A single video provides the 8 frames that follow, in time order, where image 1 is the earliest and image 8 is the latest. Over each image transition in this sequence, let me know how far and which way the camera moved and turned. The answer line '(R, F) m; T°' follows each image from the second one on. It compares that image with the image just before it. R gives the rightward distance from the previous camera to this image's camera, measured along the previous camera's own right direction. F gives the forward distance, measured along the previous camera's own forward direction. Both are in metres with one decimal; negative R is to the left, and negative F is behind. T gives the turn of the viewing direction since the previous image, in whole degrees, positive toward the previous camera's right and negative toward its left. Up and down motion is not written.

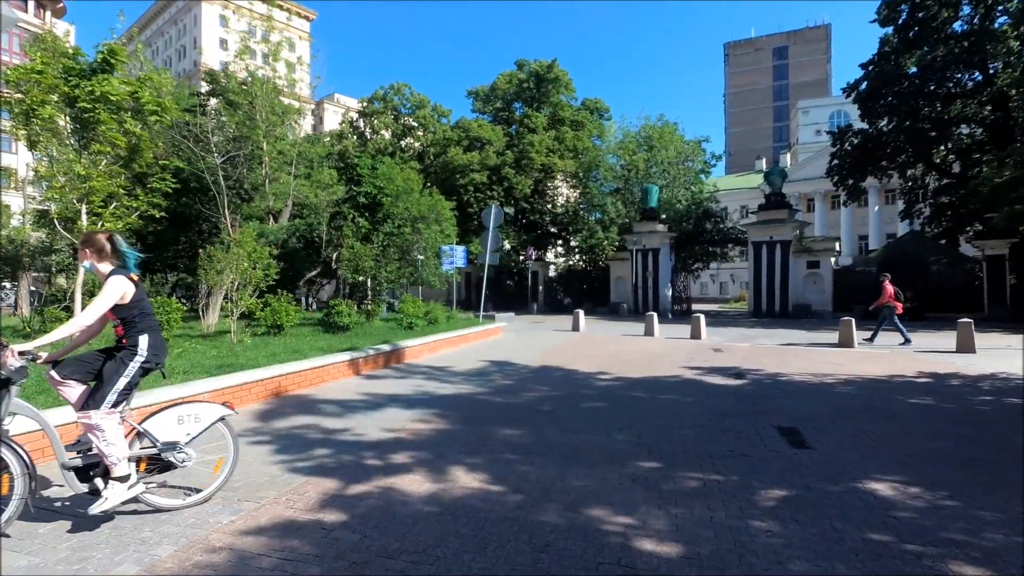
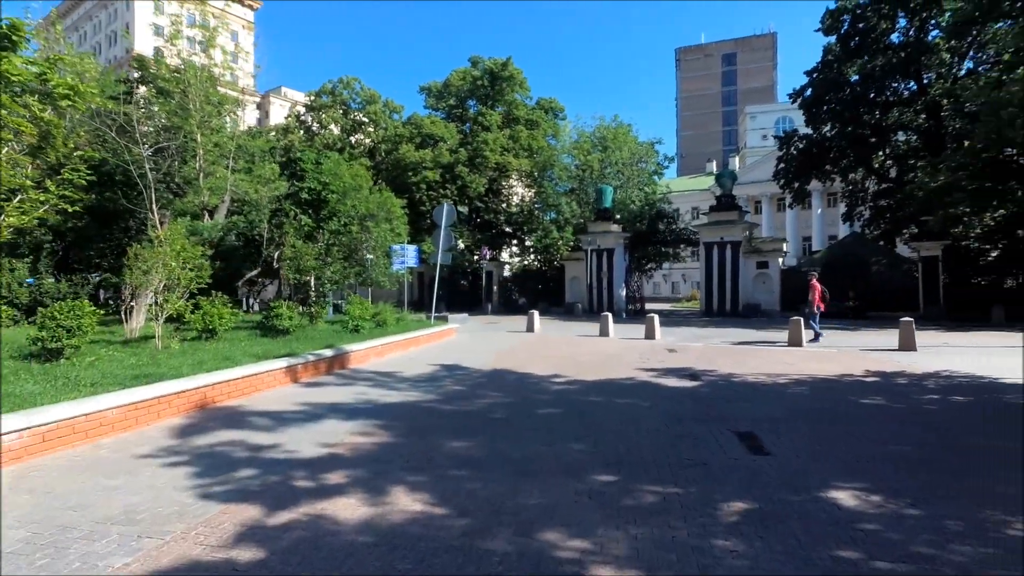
(+0.1, +0.4) m; +5°
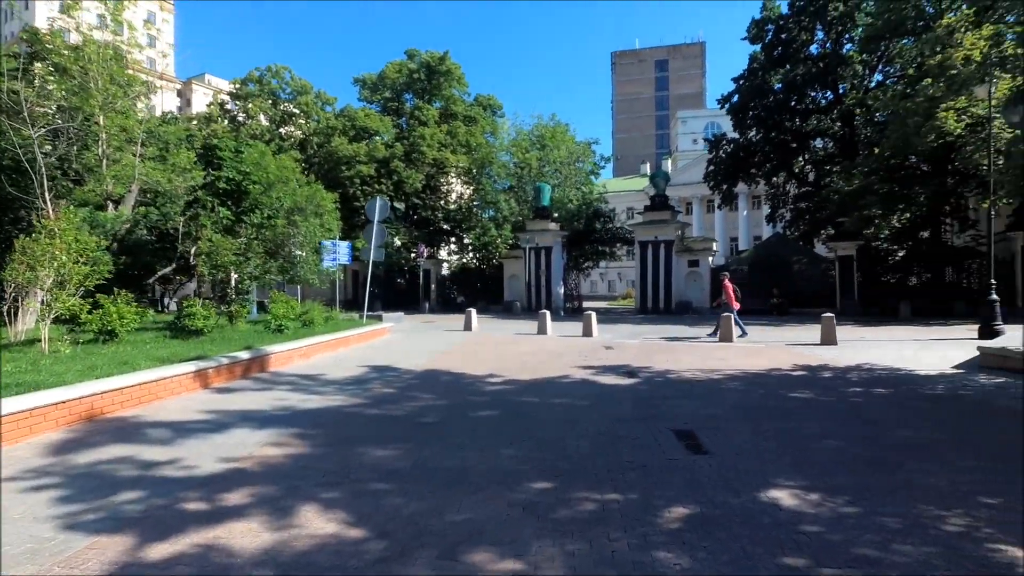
(+0.1, +0.4) m; +6°
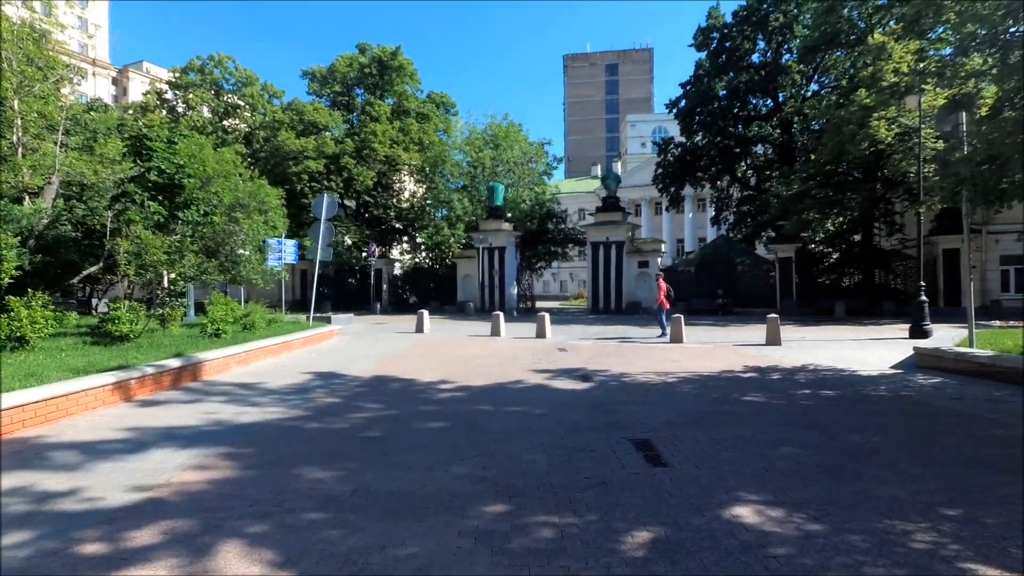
(0.0, +0.3) m; +5°
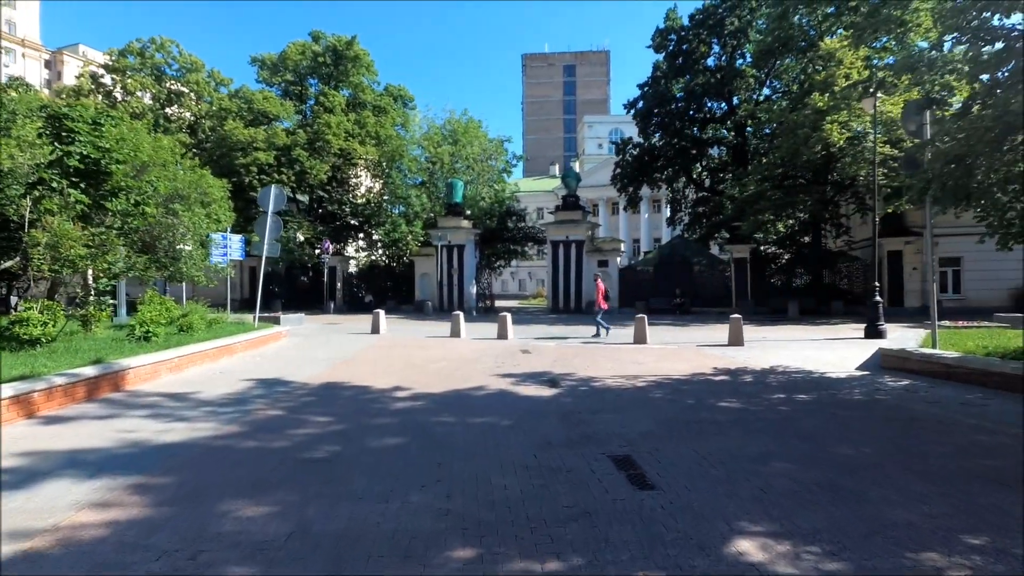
(-0.1, +0.6) m; +4°
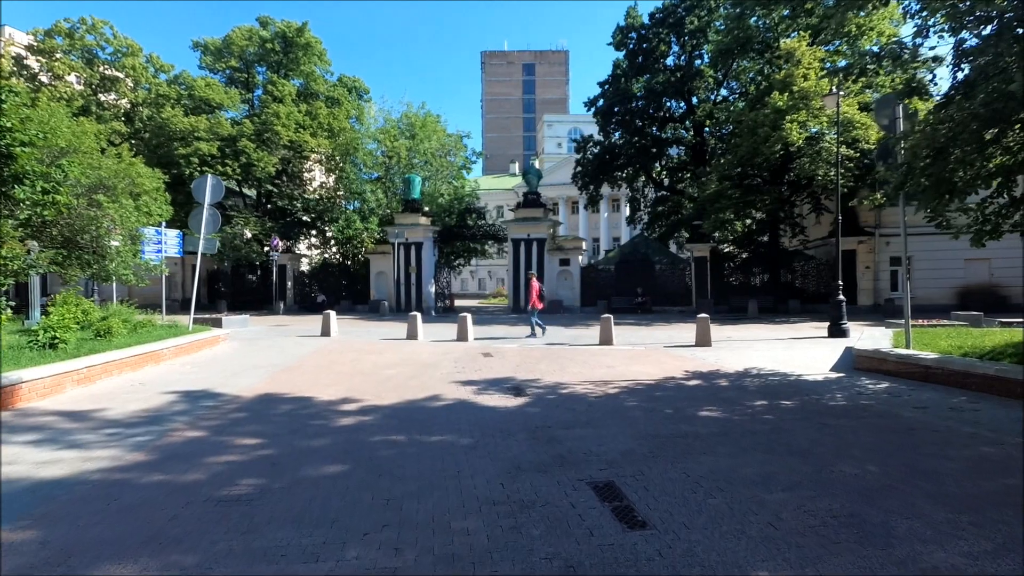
(0.0, +0.8) m; +4°
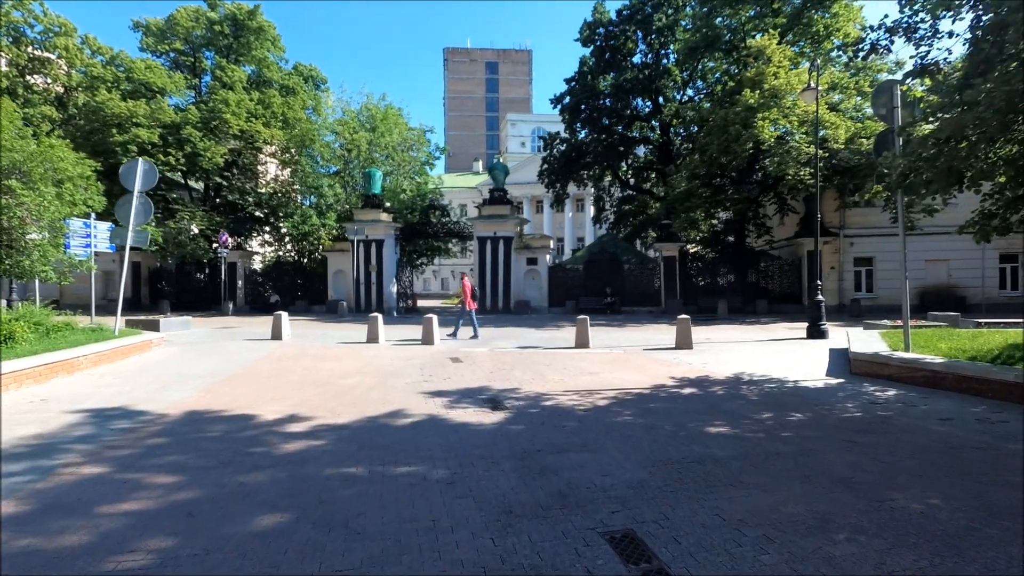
(-0.2, +1.0) m; +4°
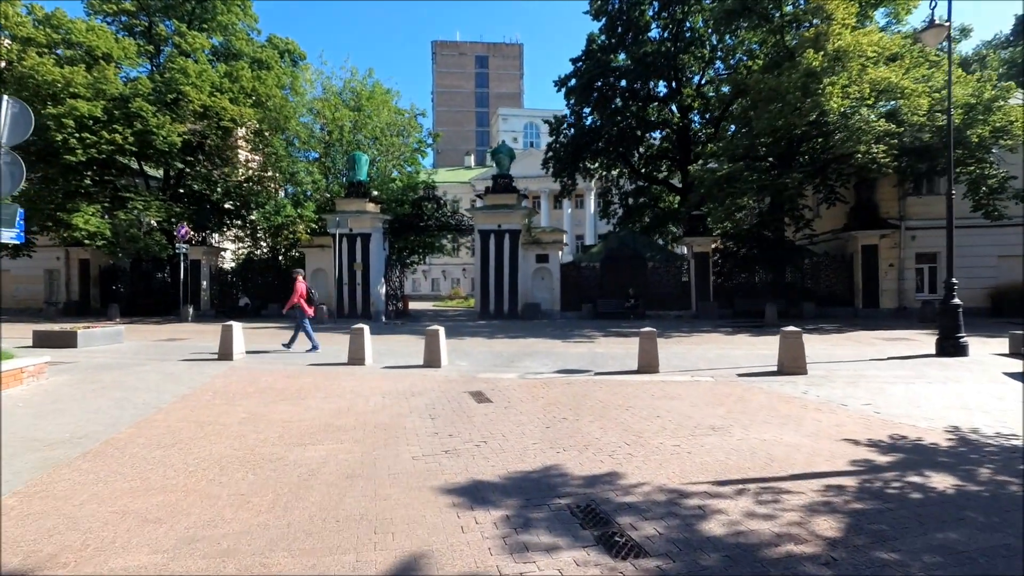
(-0.9, +3.9) m; +1°
